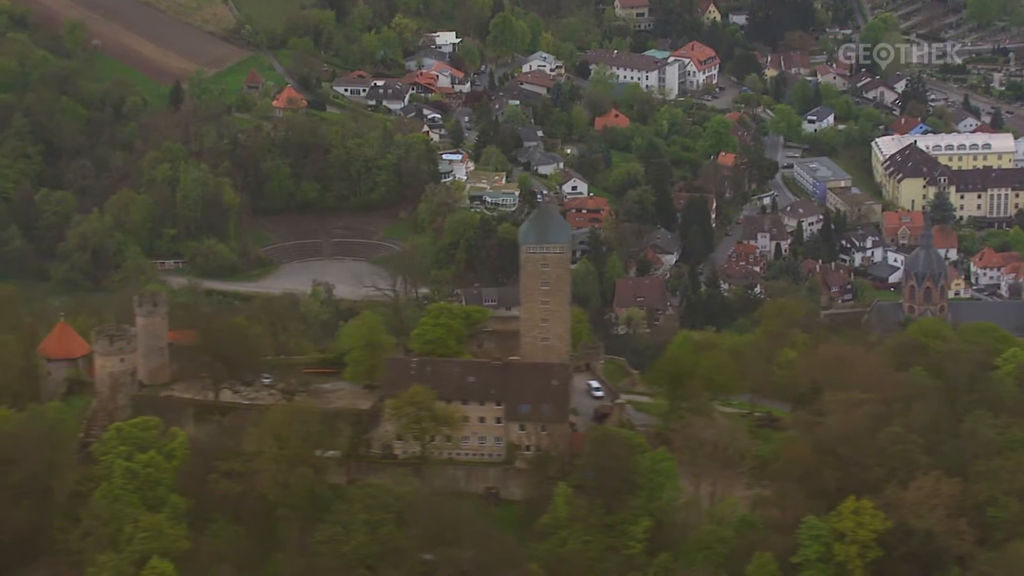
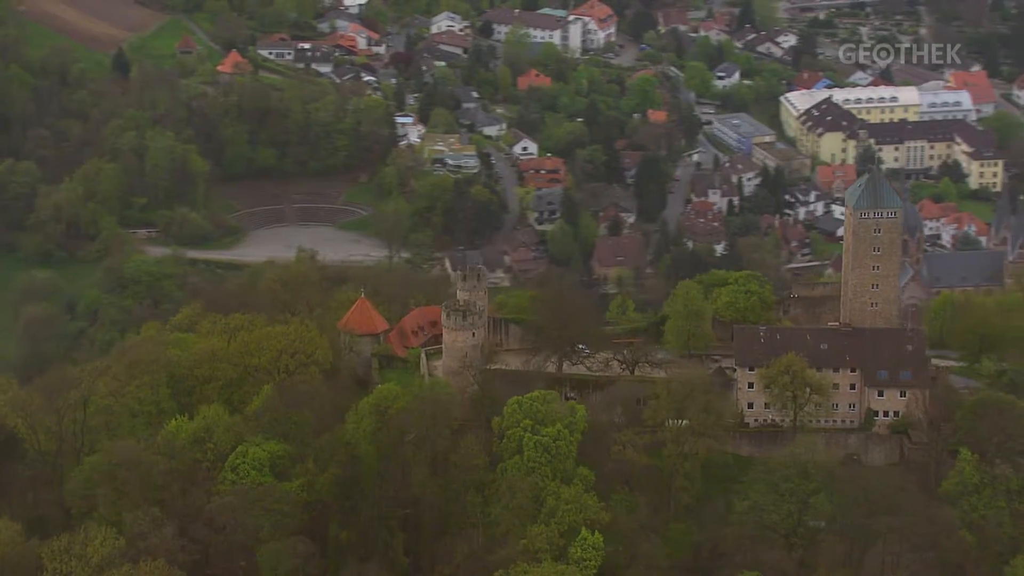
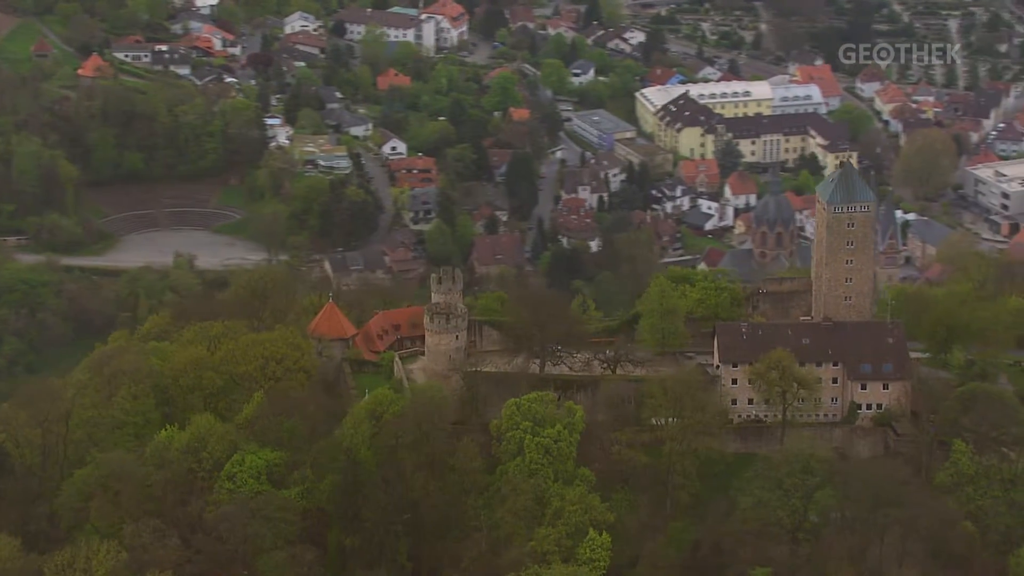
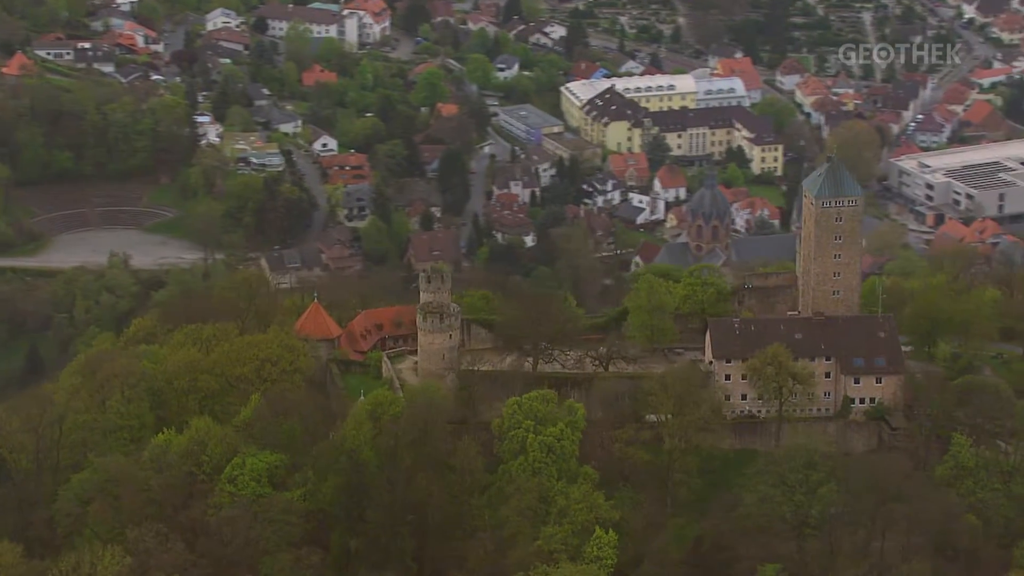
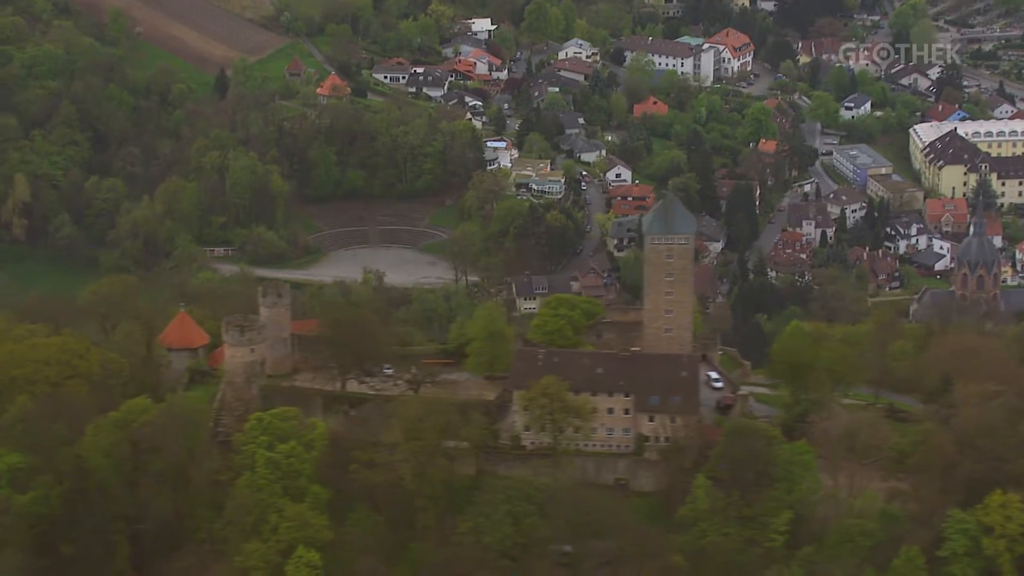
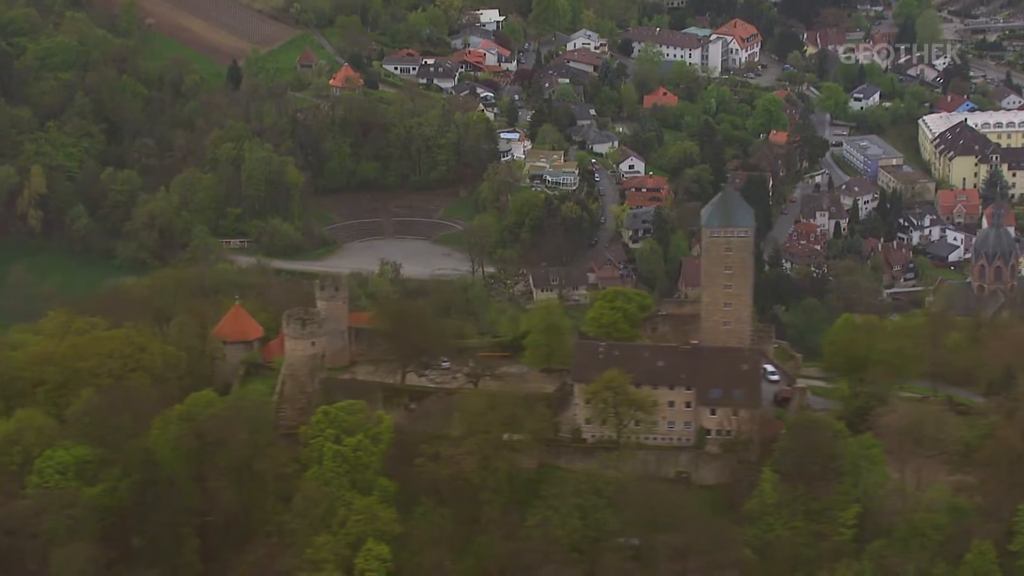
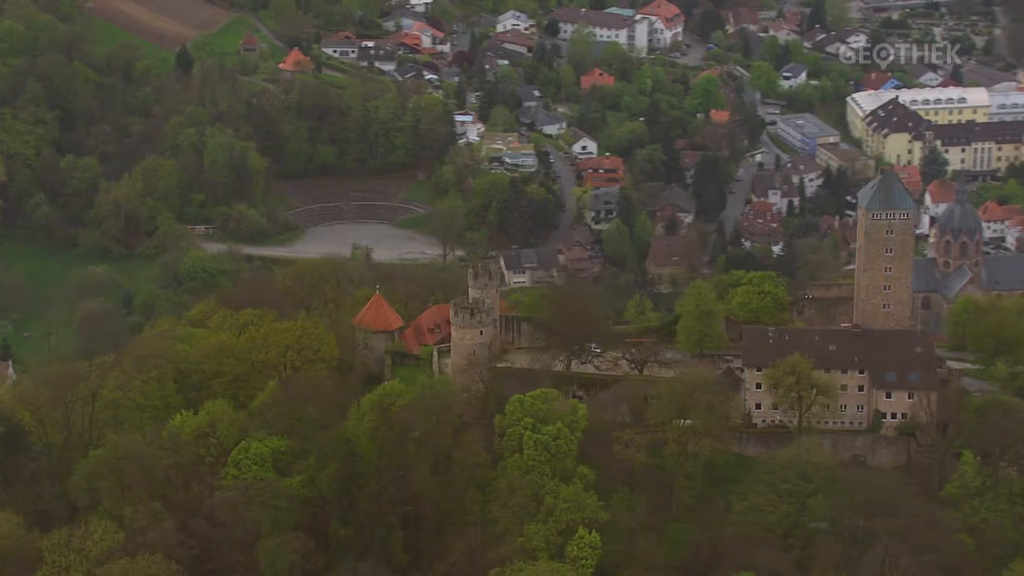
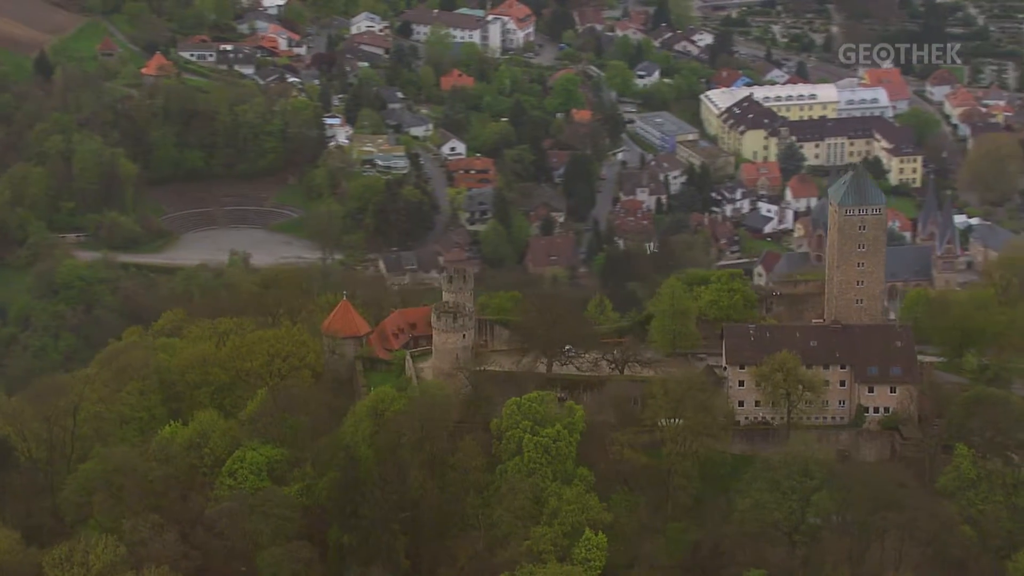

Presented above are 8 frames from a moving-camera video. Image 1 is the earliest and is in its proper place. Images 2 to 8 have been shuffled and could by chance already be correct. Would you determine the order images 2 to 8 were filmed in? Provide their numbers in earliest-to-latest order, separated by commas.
5, 6, 7, 2, 8, 3, 4
